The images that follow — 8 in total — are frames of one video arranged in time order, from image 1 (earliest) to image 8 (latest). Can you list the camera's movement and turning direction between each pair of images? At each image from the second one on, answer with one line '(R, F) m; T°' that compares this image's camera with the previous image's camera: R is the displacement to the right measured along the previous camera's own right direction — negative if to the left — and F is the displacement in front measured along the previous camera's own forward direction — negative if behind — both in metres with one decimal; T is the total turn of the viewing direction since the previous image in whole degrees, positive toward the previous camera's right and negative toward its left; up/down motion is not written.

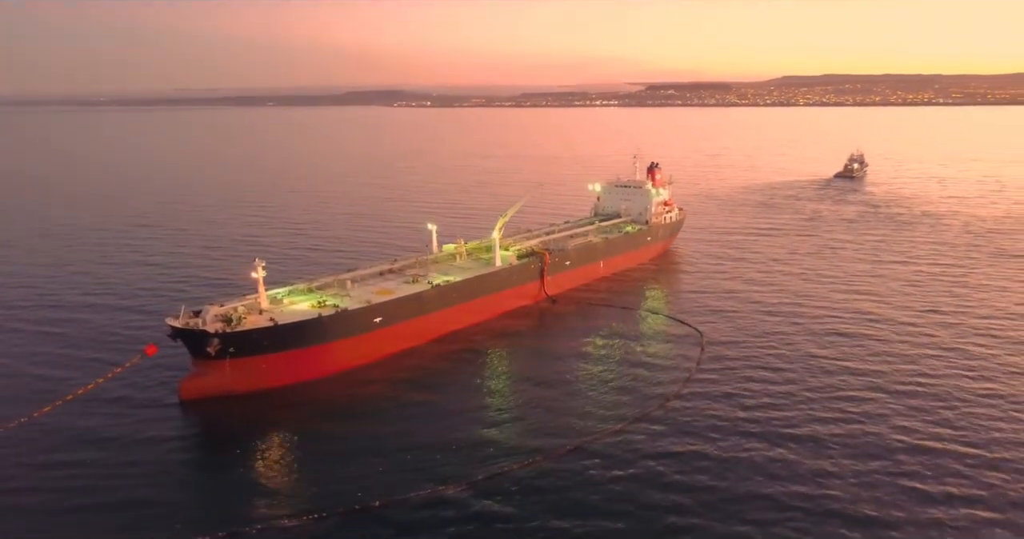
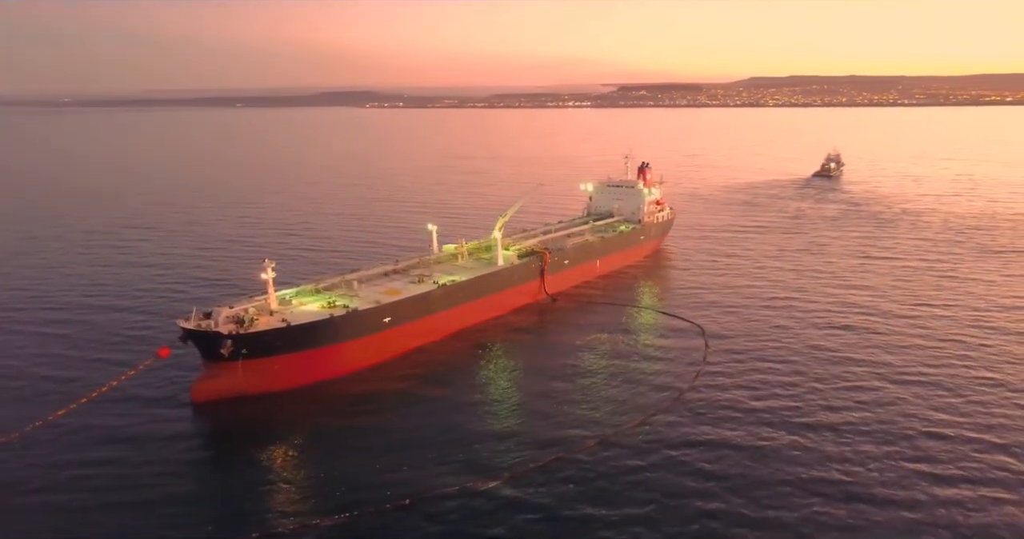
(-1.3, -0.3) m; +2°
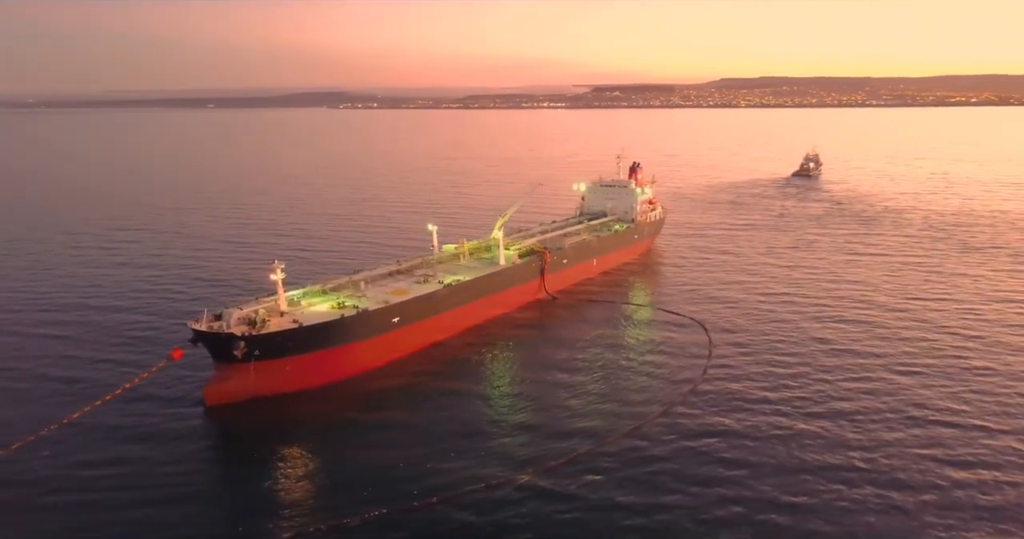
(-1.3, -0.2) m; +2°
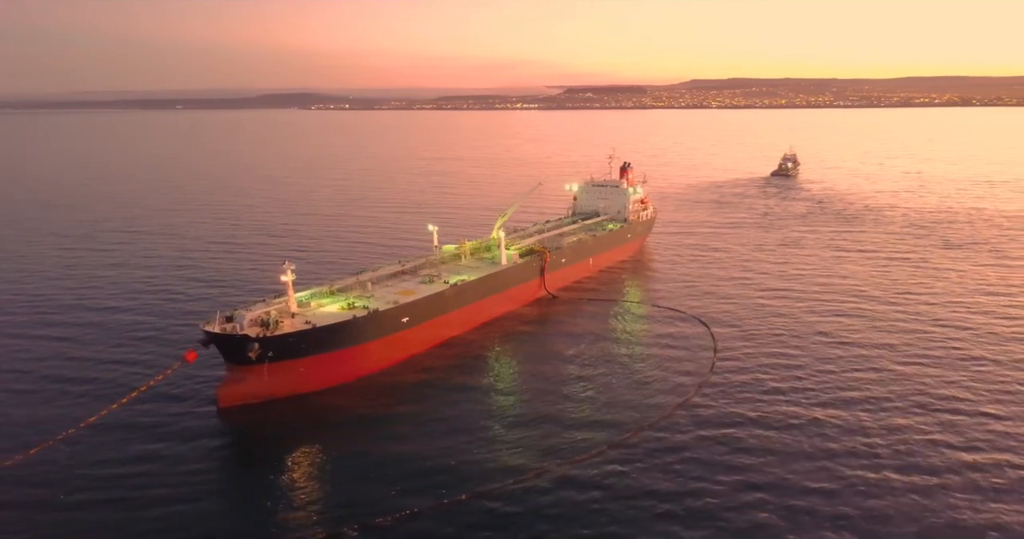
(-1.4, -0.2) m; +2°
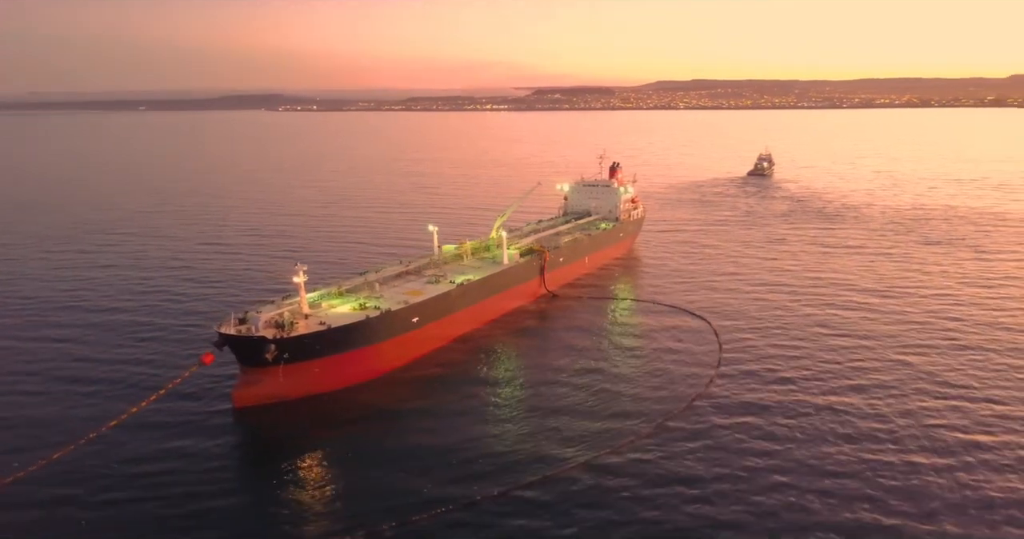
(-1.5, -0.3) m; +2°
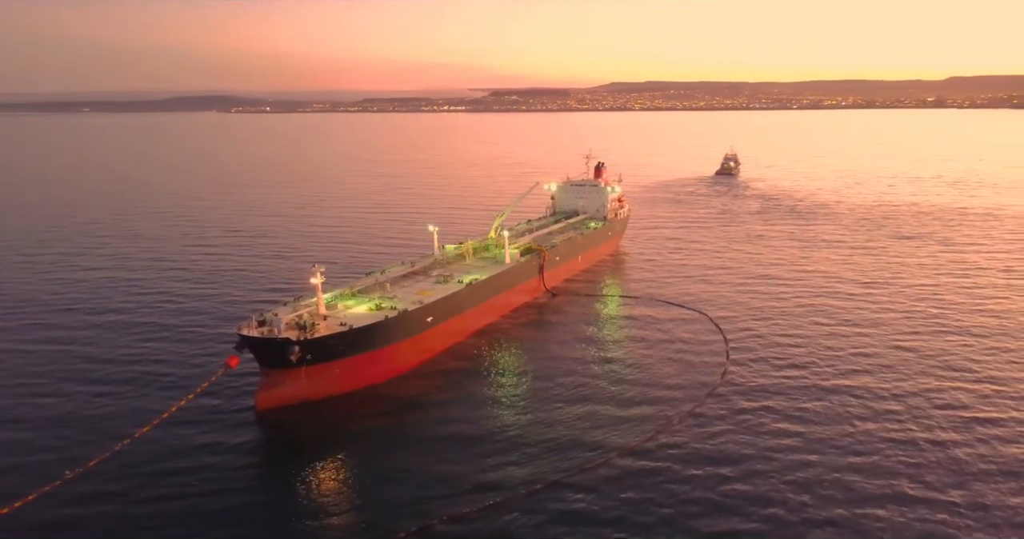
(-2.2, -0.4) m; +3°
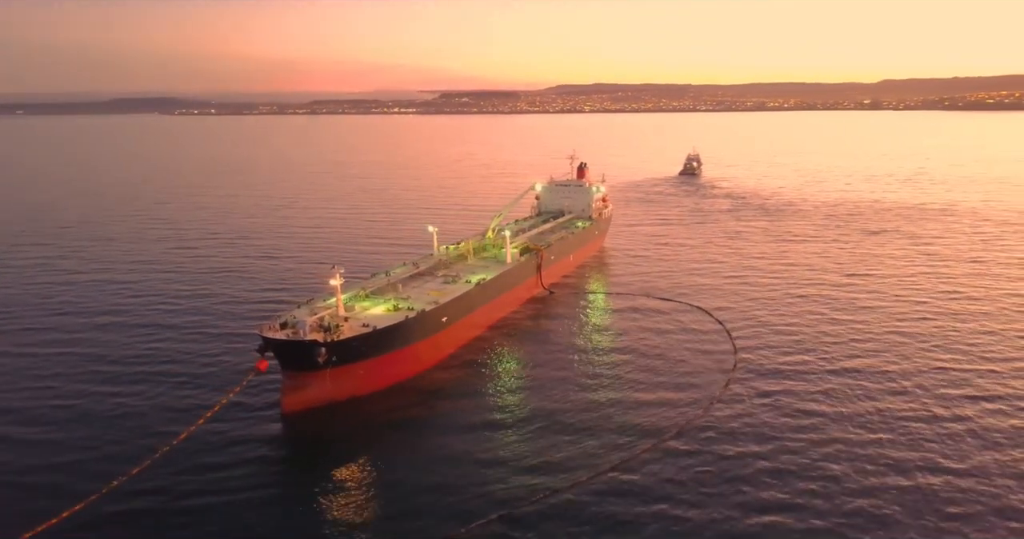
(-2.5, -0.3) m; +4°
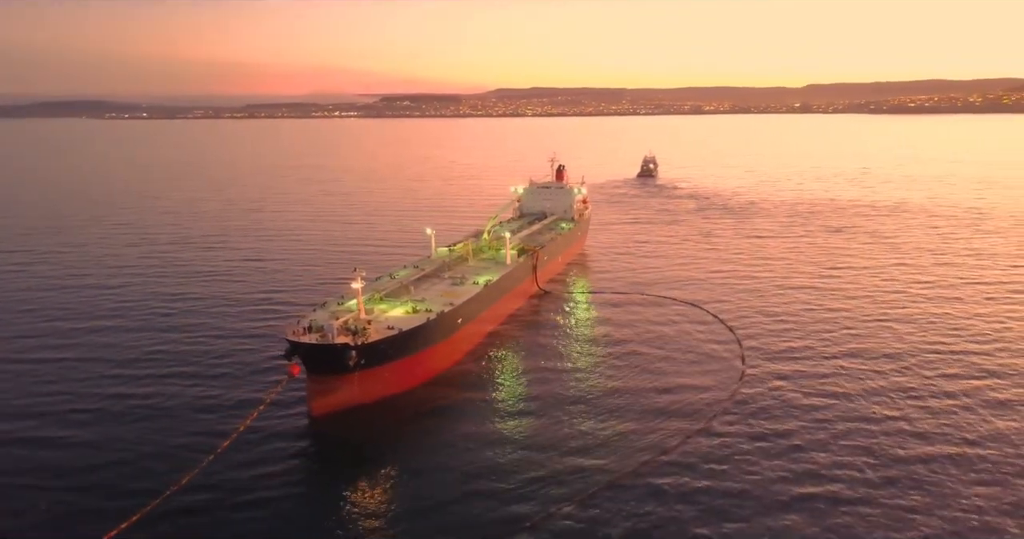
(-2.8, -0.4) m; +5°
